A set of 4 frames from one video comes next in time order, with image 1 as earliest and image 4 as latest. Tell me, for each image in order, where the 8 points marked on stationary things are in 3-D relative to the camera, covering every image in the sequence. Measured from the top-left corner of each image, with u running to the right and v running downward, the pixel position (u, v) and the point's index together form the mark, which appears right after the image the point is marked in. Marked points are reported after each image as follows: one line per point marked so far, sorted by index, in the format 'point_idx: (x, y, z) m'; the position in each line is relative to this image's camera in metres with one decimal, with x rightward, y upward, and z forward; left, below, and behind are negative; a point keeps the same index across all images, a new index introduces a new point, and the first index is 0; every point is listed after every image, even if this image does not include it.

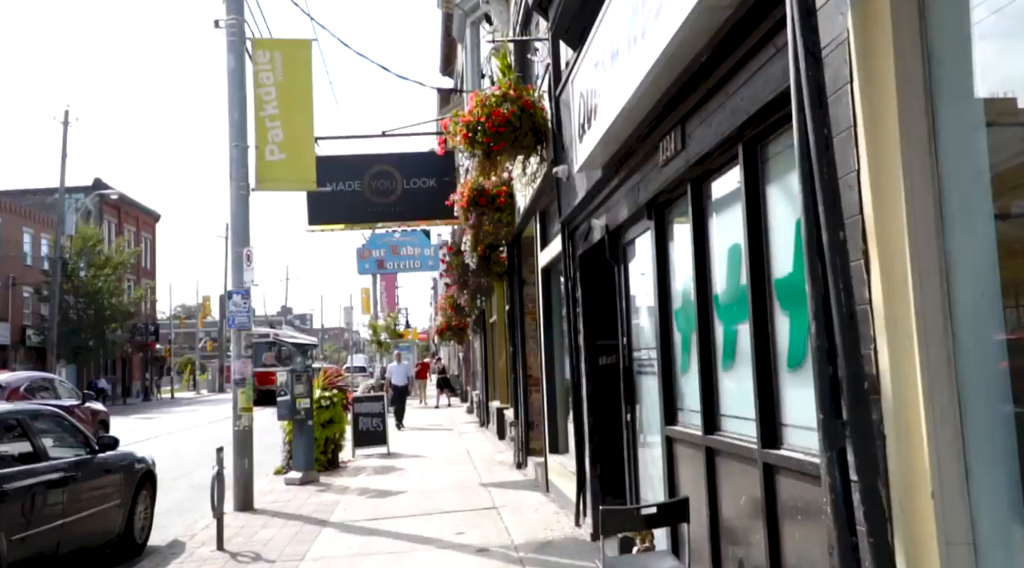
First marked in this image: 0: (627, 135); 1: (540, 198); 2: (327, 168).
0: (+0.7, +0.9, +5.4) m
1: (+0.3, +0.9, +9.5) m
2: (-2.7, +1.7, +13.8) m
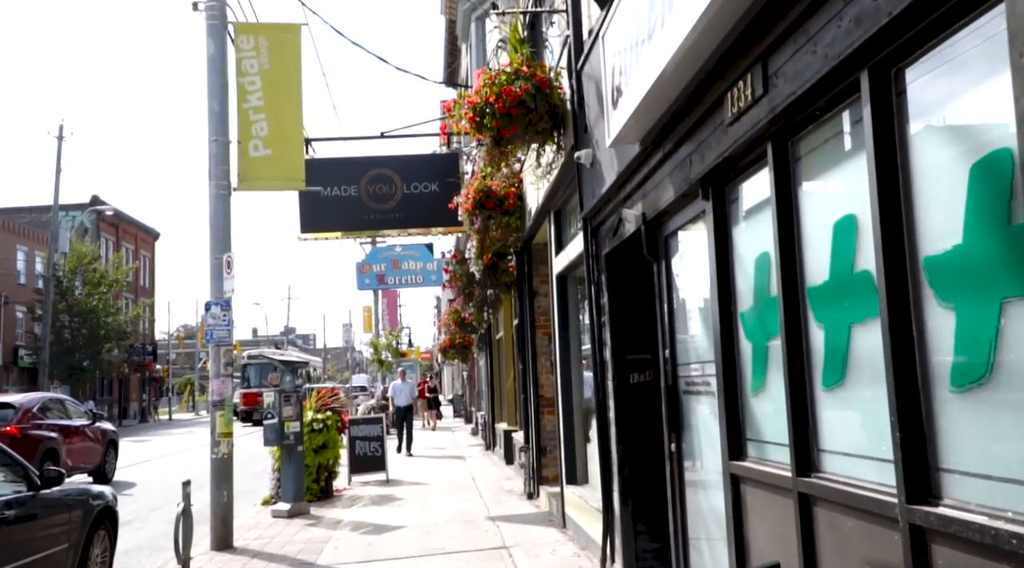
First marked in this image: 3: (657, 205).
0: (+0.8, +0.9, +4.3) m
1: (+0.4, +0.8, +8.4) m
2: (-2.6, +1.5, +12.7) m
3: (+0.8, +0.4, +5.1) m
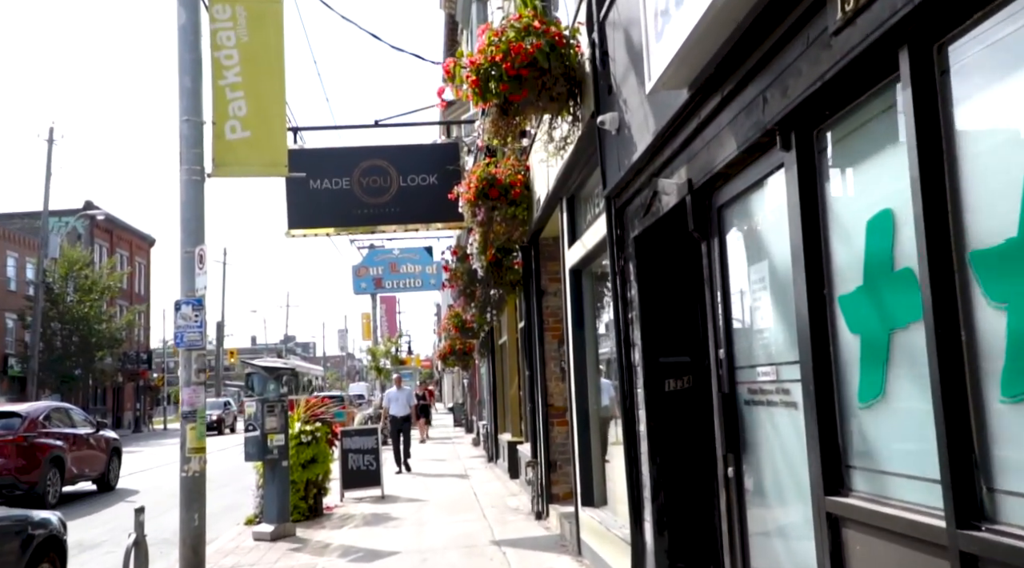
0: (+0.8, +1.0, +3.3) m
1: (+0.5, +0.9, +7.3) m
2: (-2.5, +1.6, +11.7) m
3: (+0.9, +0.5, +4.0) m
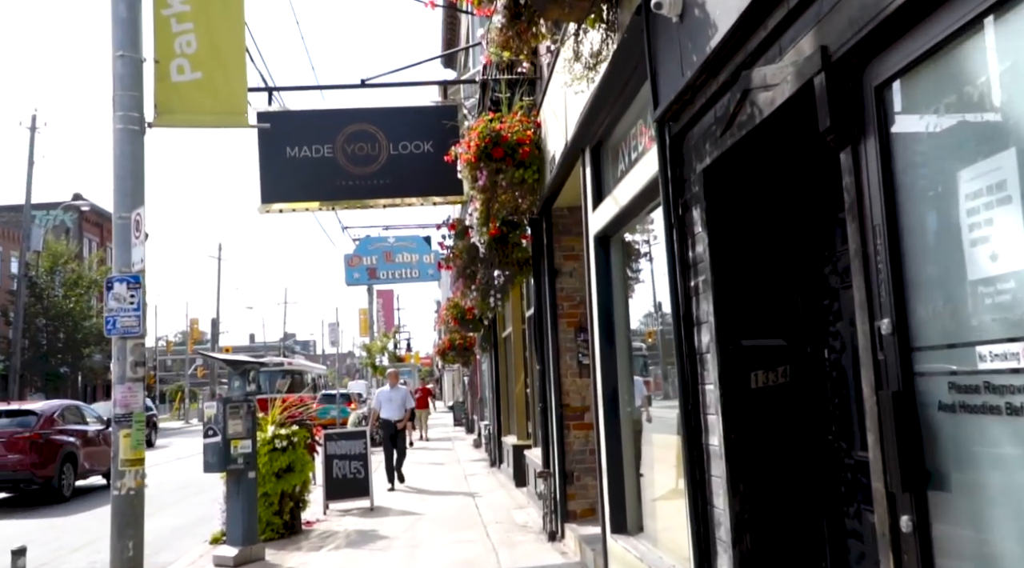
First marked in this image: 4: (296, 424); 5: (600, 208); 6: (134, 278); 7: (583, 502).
0: (+0.9, +1.2, +1.6) m
1: (+0.5, +1.1, +5.7) m
2: (-2.5, +1.8, +10.0) m
3: (+0.9, +0.7, +2.4) m
4: (-2.4, -1.6, +10.4) m
5: (+0.6, +0.5, +6.4) m
6: (-2.9, 0.0, +7.1) m
7: (+0.6, -2.0, +8.4) m
